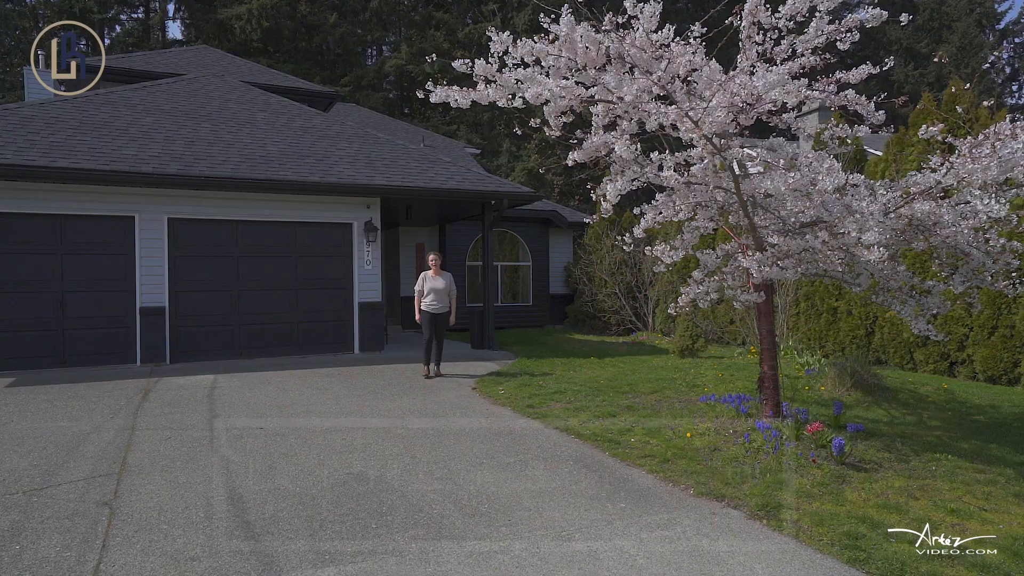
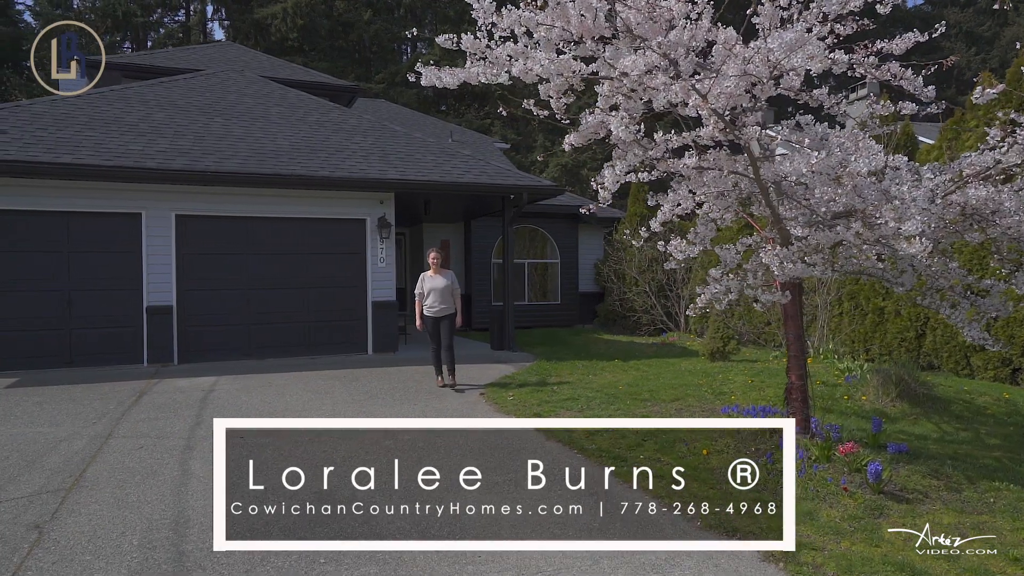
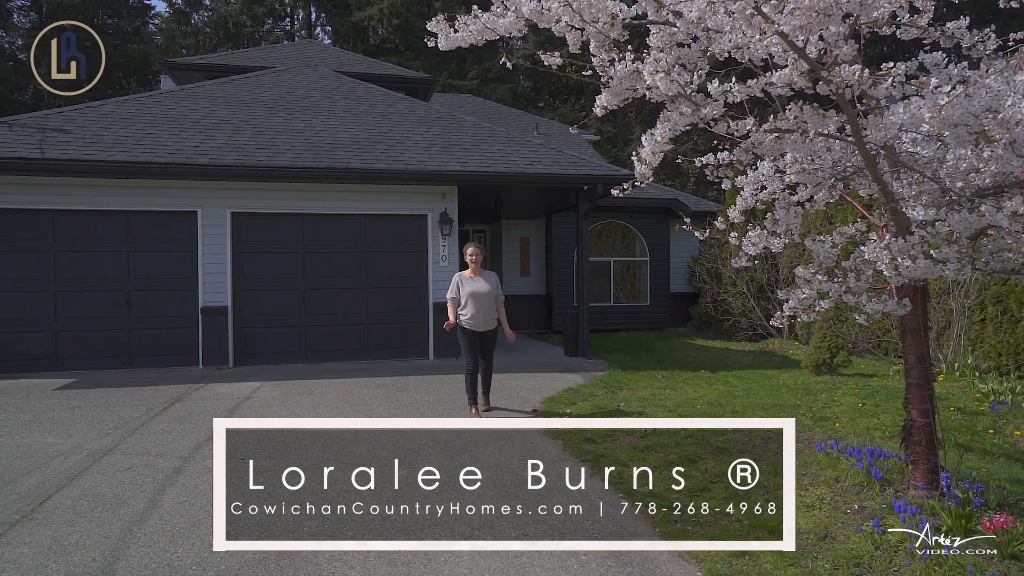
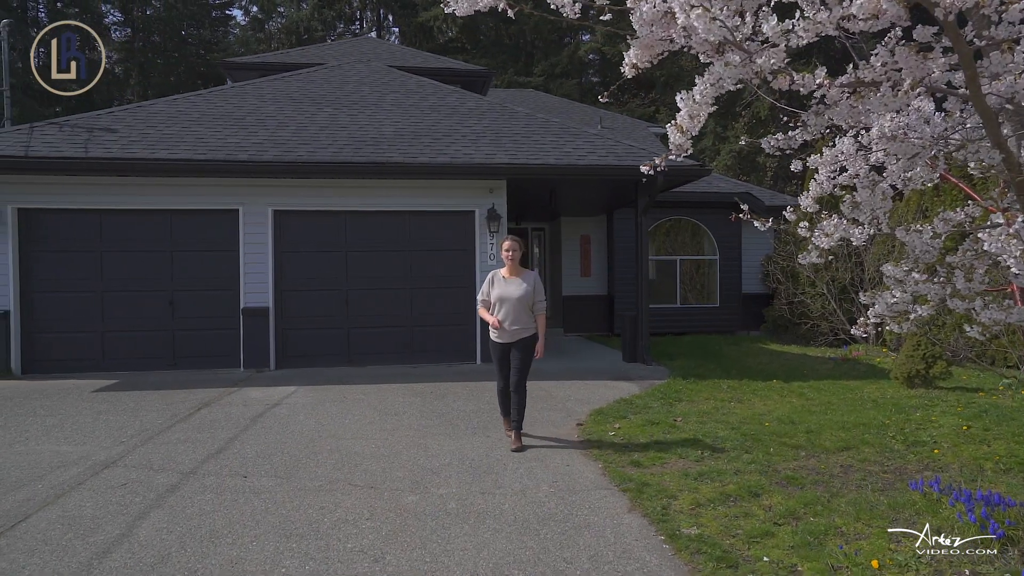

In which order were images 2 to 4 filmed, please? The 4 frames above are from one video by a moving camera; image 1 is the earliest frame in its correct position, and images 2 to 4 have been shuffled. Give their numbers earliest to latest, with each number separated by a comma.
2, 3, 4
